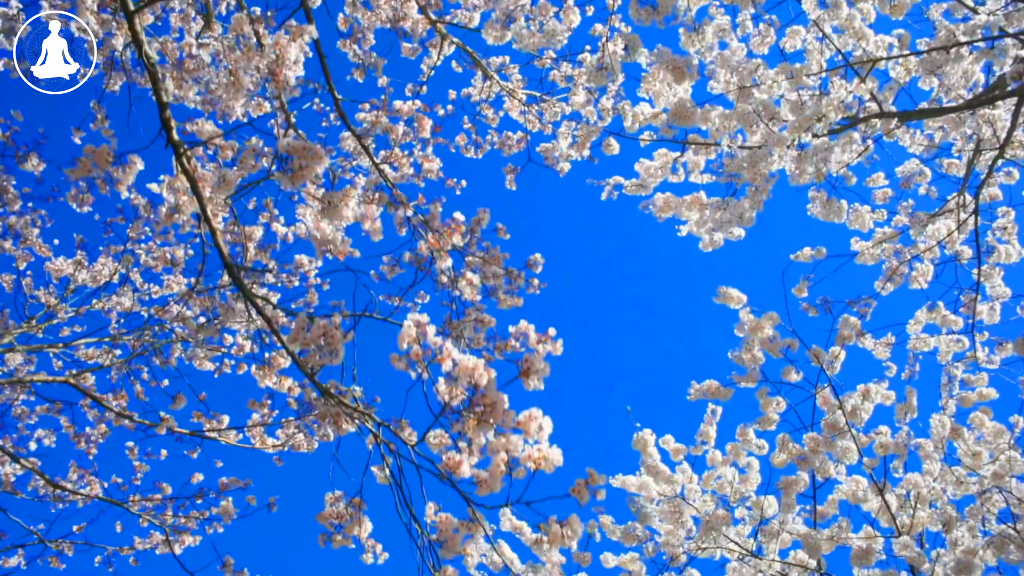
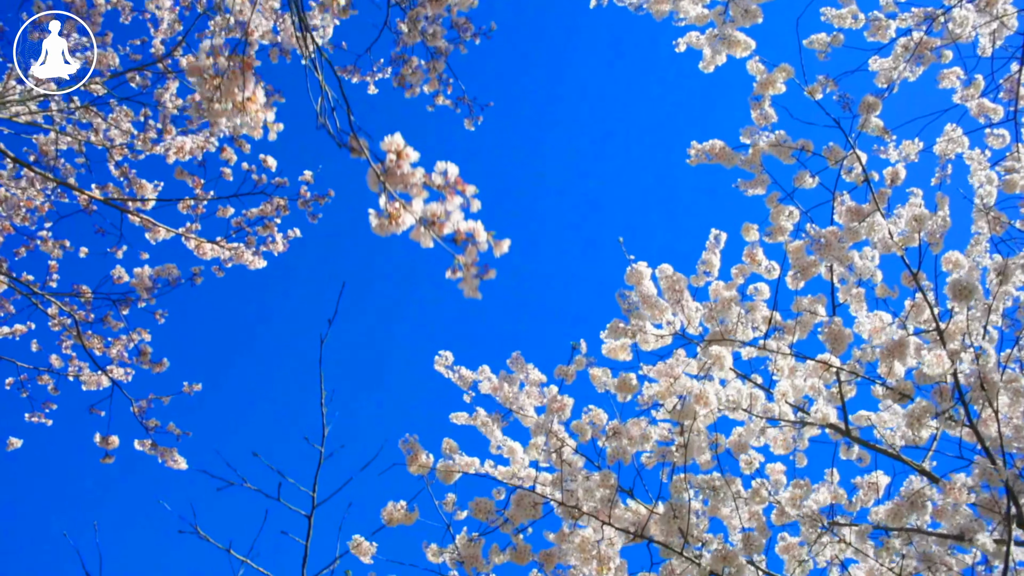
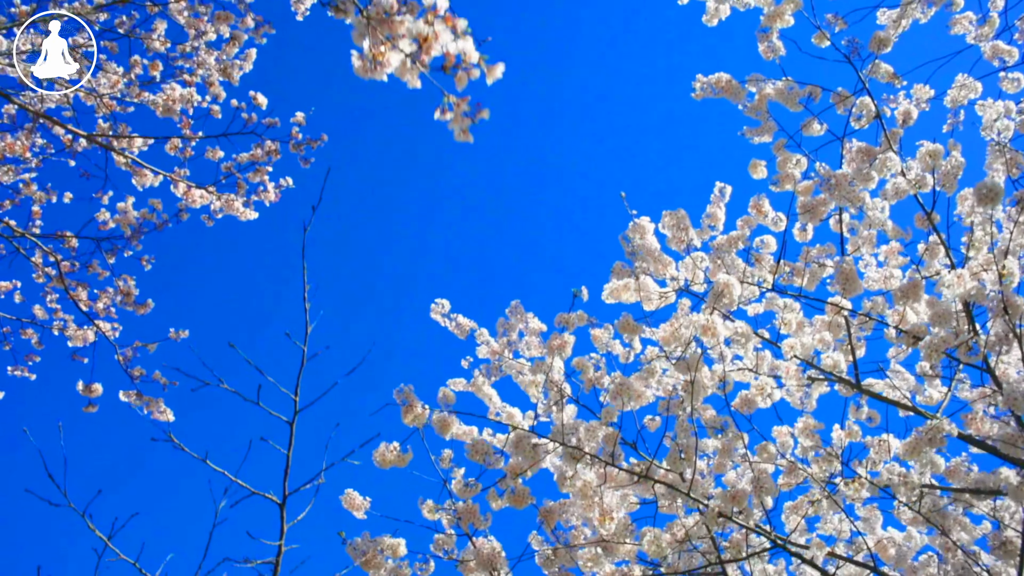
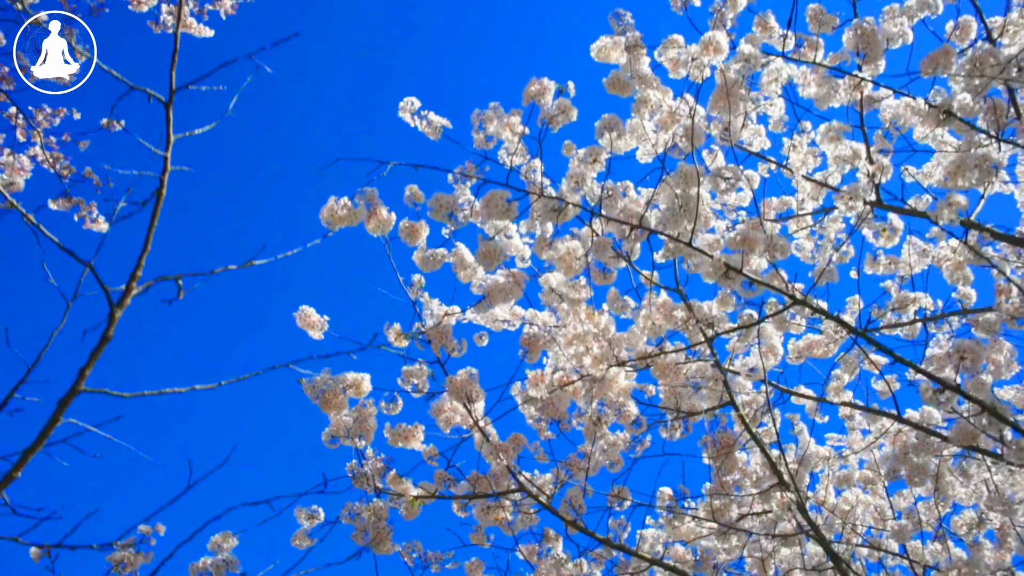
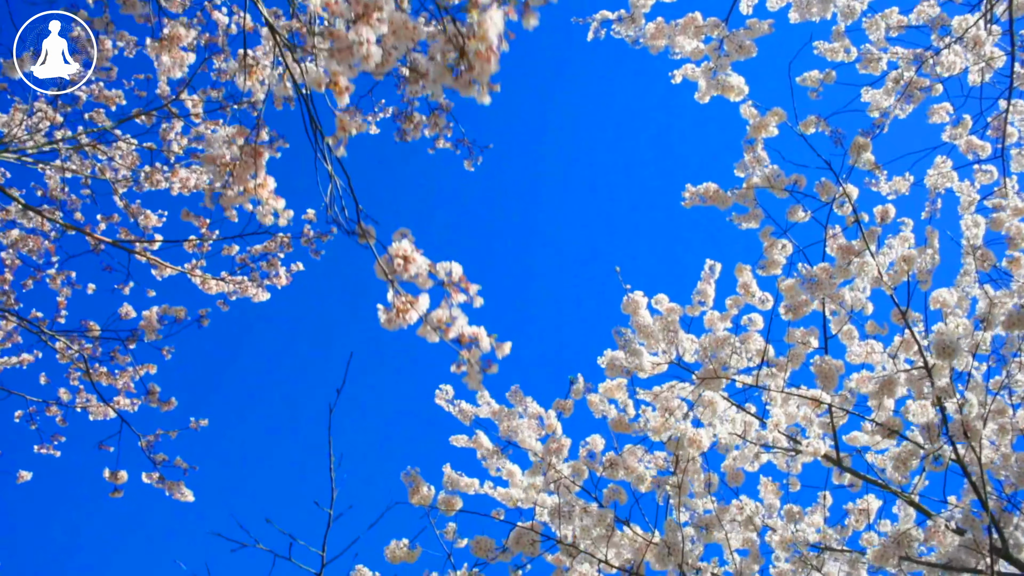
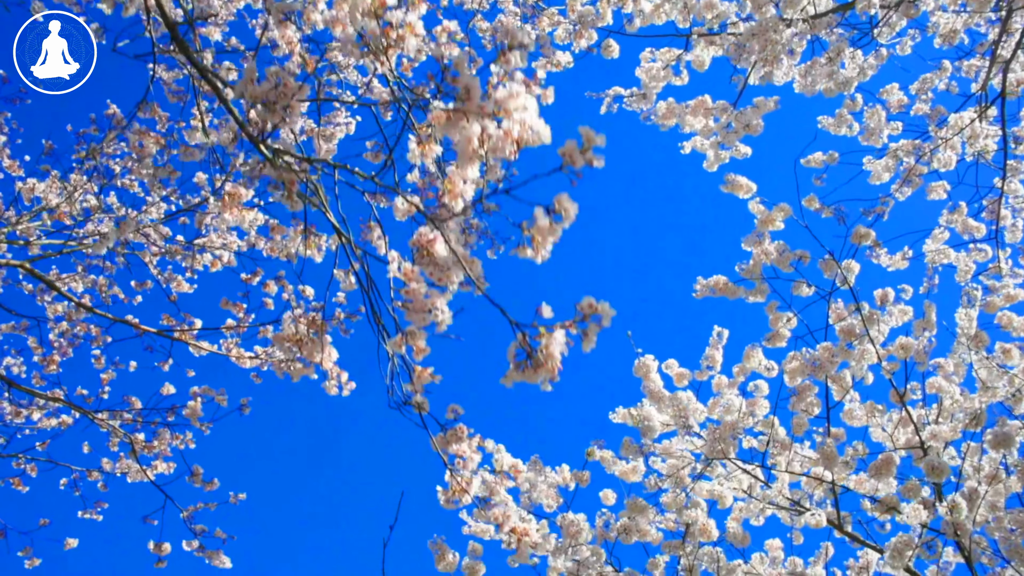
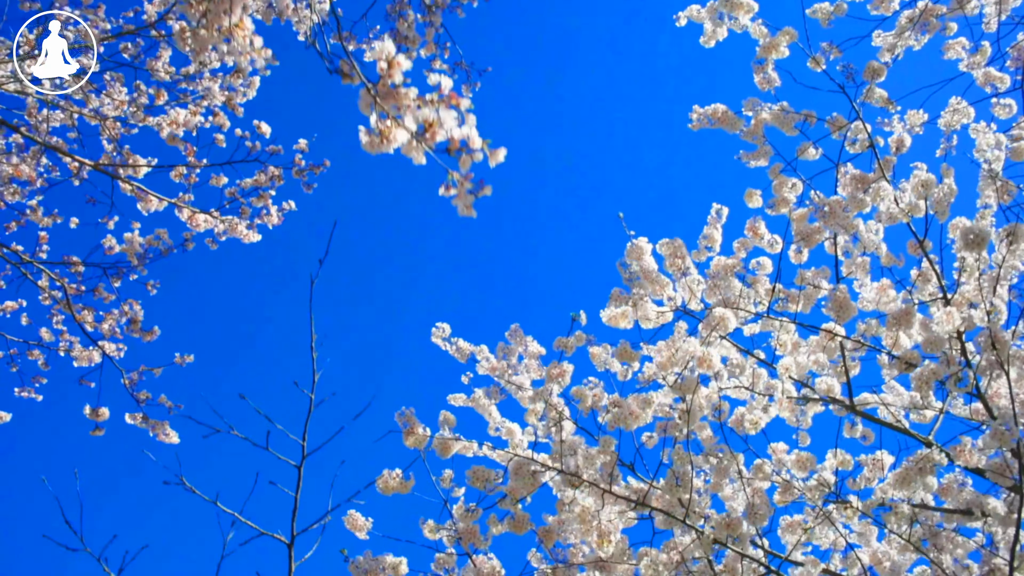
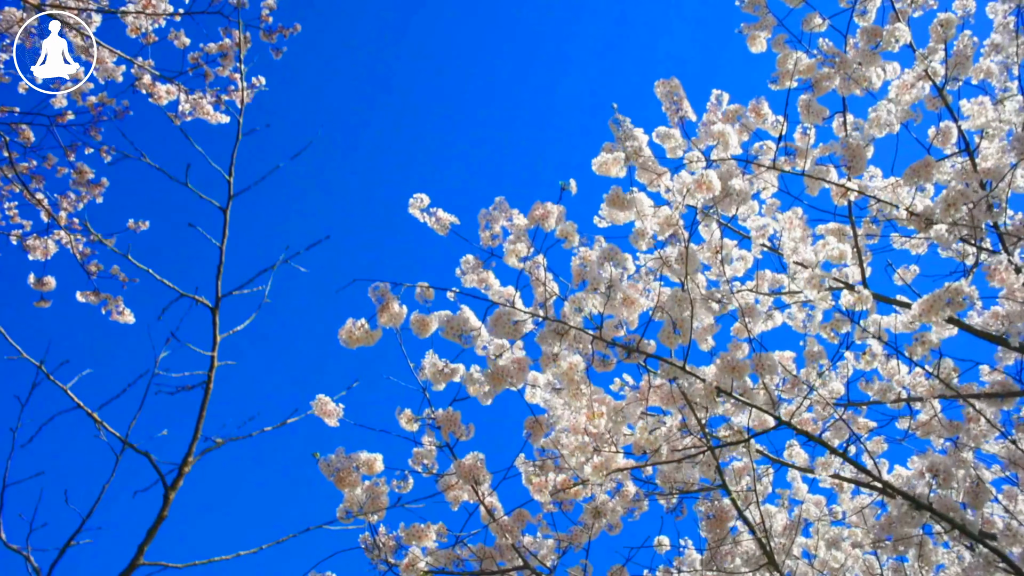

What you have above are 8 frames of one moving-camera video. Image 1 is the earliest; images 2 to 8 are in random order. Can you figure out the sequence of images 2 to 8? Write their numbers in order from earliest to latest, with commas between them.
6, 5, 2, 7, 3, 8, 4
